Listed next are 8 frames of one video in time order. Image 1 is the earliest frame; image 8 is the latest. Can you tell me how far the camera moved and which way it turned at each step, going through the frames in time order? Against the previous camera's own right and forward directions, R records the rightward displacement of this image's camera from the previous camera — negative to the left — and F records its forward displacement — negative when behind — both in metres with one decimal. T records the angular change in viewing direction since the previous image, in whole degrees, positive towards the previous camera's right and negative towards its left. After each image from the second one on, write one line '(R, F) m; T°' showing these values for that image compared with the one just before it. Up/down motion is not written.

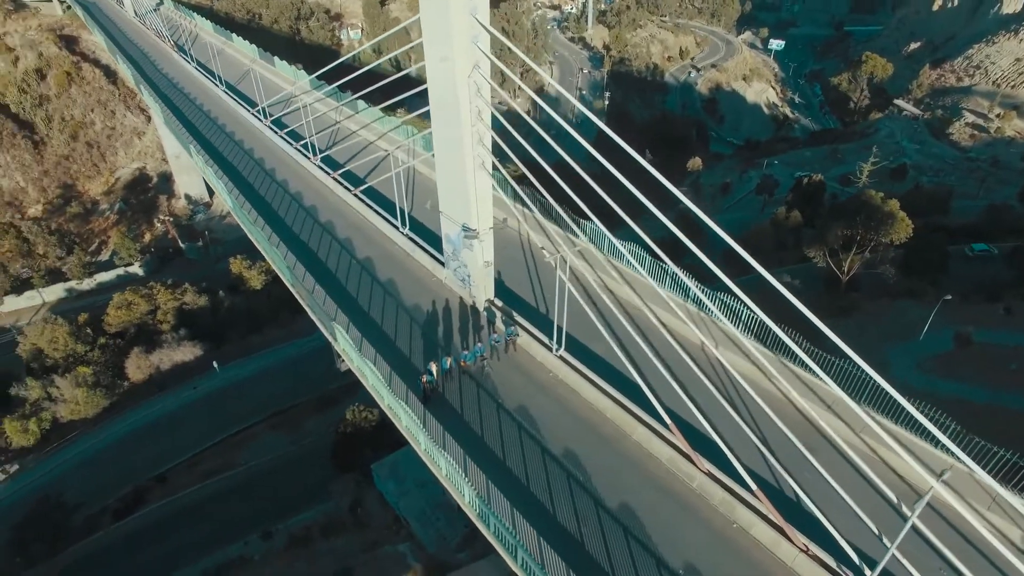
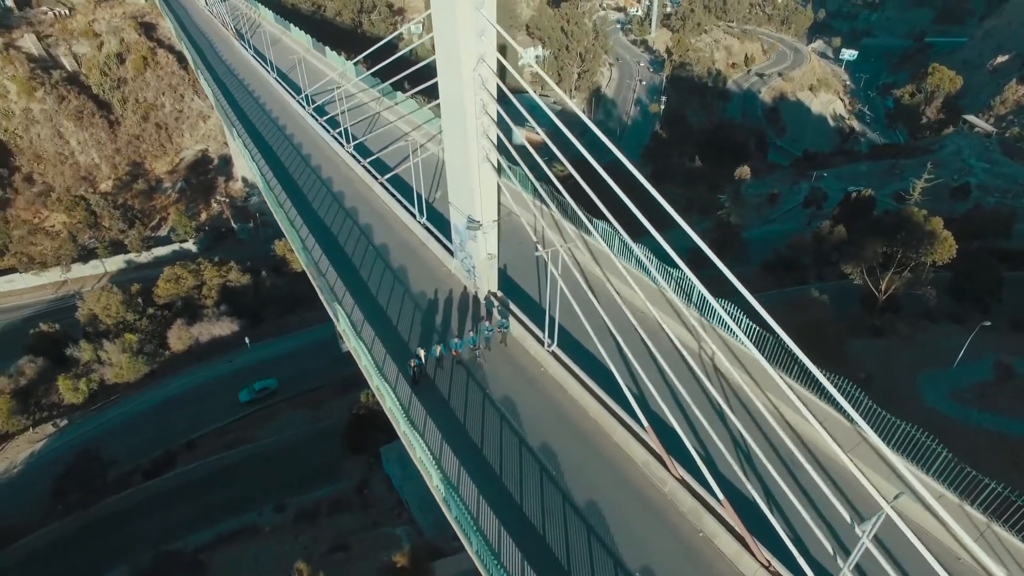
(+0.7, 0.0) m; -5°
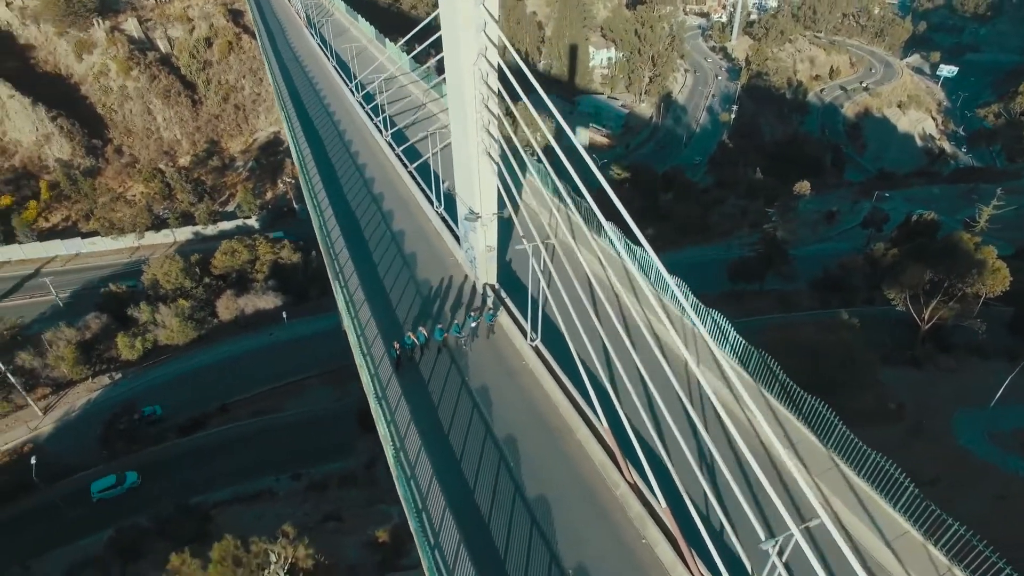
(+1.0, 0.0) m; -6°
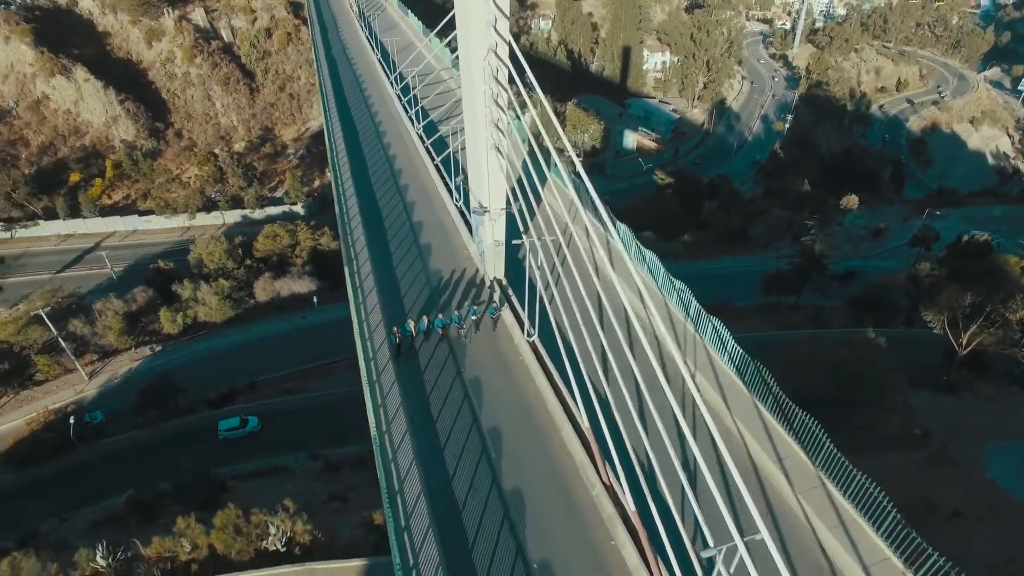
(+0.6, 0.0) m; -4°
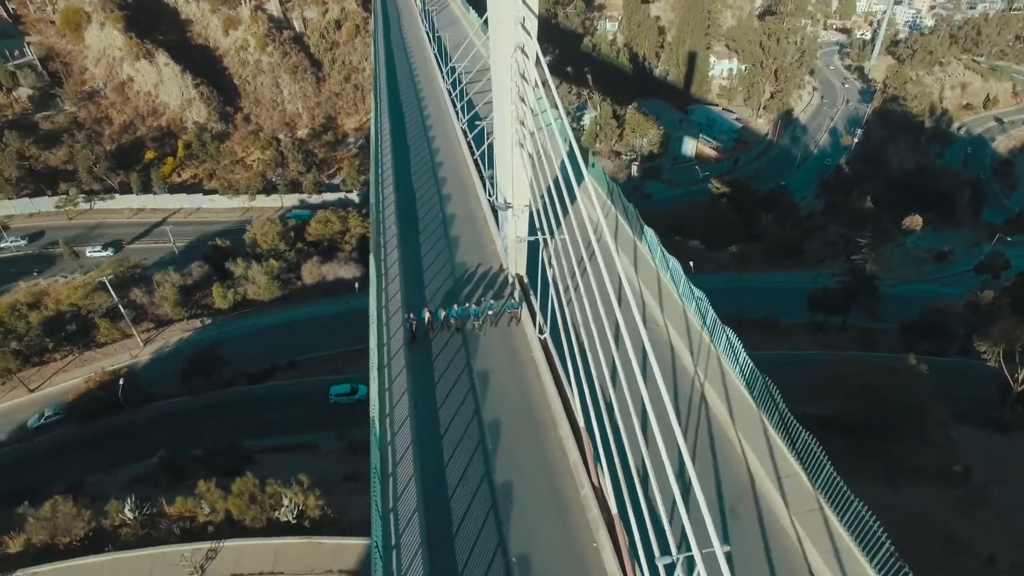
(+0.5, 0.0) m; -5°
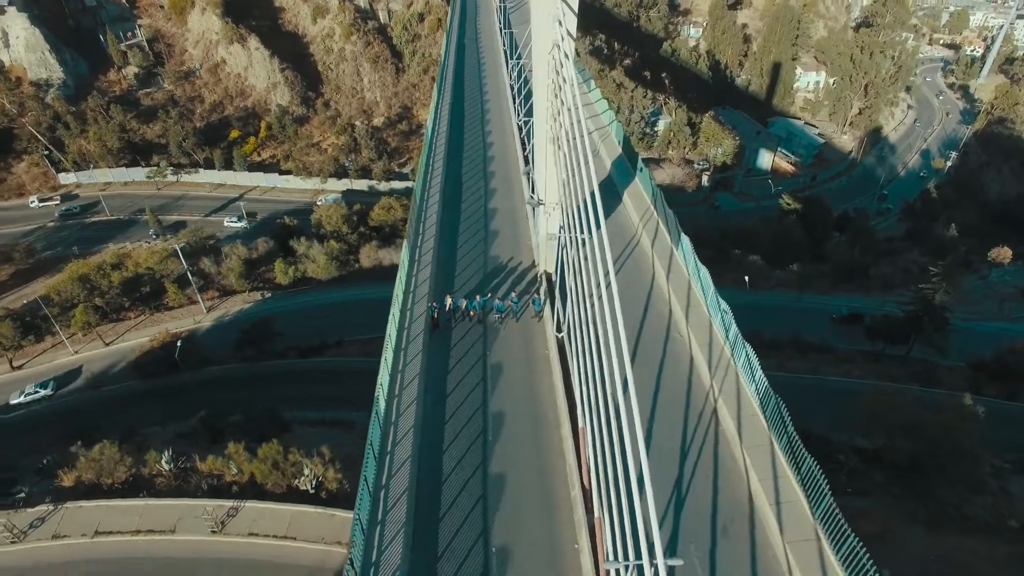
(+0.6, 0.0) m; -6°
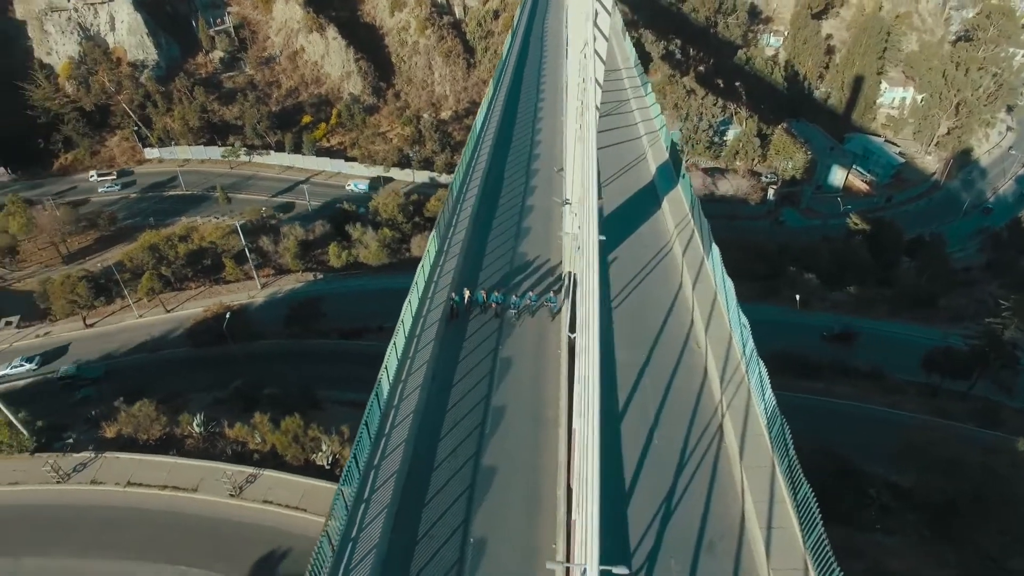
(+0.6, 0.0) m; -6°
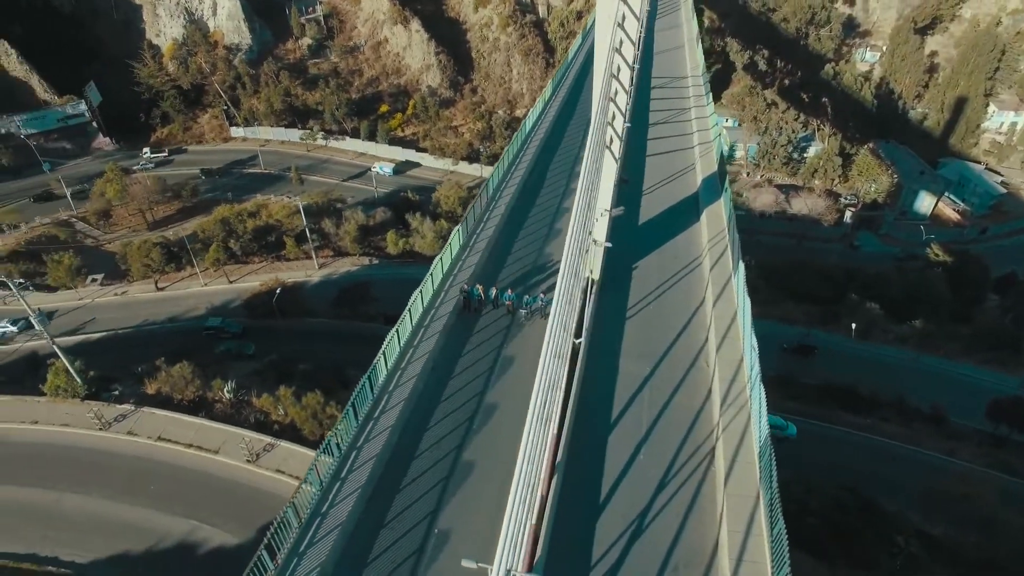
(+0.8, +0.1) m; -6°
